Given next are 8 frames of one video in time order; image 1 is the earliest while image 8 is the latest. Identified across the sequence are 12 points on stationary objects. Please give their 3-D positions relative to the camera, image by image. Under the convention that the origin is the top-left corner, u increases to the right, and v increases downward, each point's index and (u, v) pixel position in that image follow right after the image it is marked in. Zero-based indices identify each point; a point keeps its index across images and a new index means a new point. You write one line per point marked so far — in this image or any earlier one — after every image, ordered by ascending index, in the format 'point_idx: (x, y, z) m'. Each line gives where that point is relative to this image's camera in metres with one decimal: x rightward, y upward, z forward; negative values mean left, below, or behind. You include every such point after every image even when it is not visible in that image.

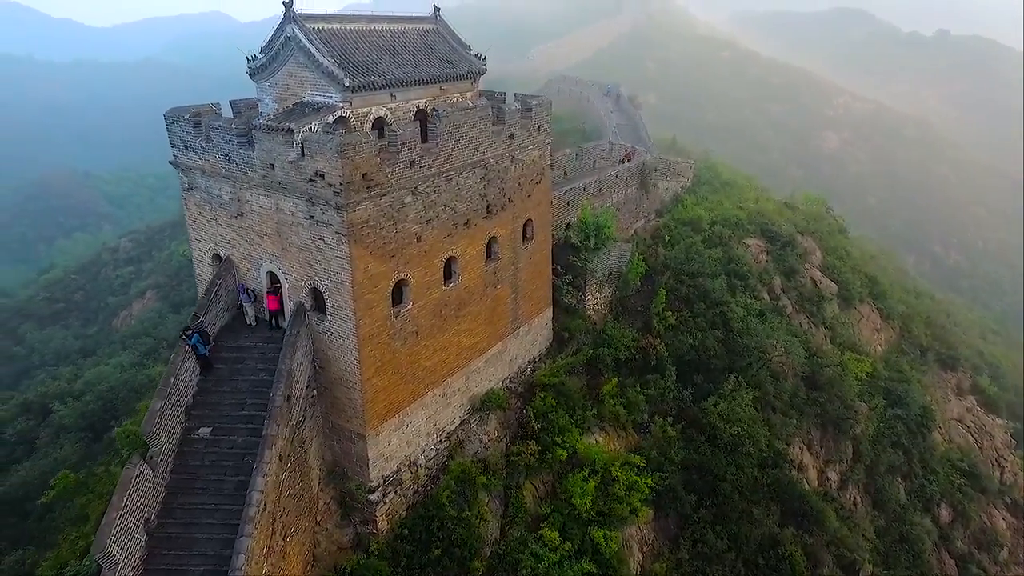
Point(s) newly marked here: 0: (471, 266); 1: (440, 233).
0: (-0.7, +0.4, +10.3) m
1: (-1.1, +0.9, +9.4) m
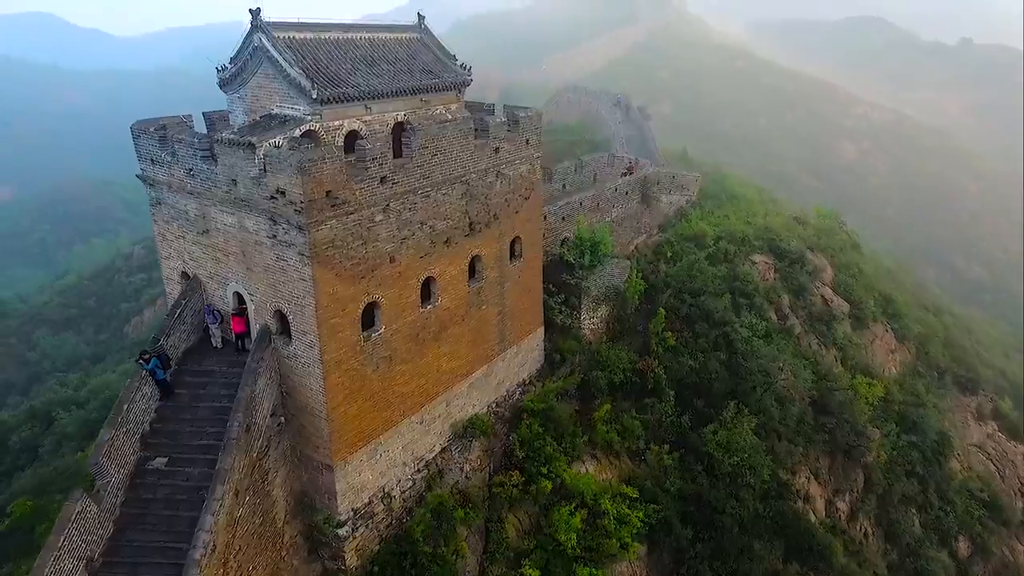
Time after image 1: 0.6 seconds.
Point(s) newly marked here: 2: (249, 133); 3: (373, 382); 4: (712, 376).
0: (-1.0, 0.0, +9.8) m
1: (-1.4, +0.5, +8.9) m
2: (-3.4, +2.0, +7.8) m
3: (-2.0, -1.4, +8.7) m
4: (+4.5, -2.0, +13.7) m
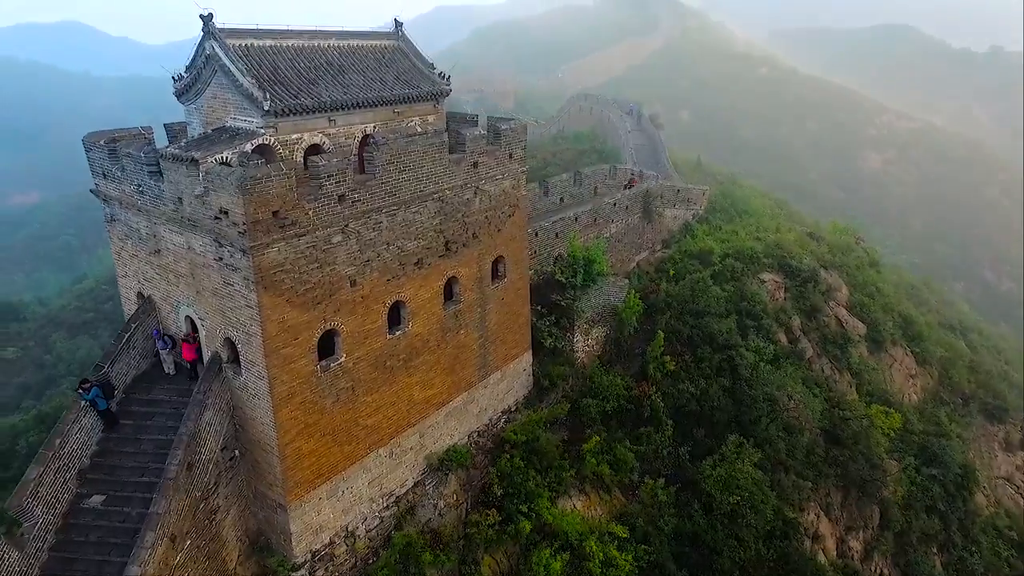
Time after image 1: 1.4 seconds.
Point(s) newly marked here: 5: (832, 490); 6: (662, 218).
0: (-1.3, -0.3, +9.1) m
1: (-1.8, +0.2, +8.3) m
2: (-3.8, +1.7, +7.2) m
3: (-2.4, -1.7, +8.1) m
4: (+4.3, -2.4, +12.8) m
5: (+7.1, -4.5, +13.5) m
6: (+4.1, +1.9, +16.6) m
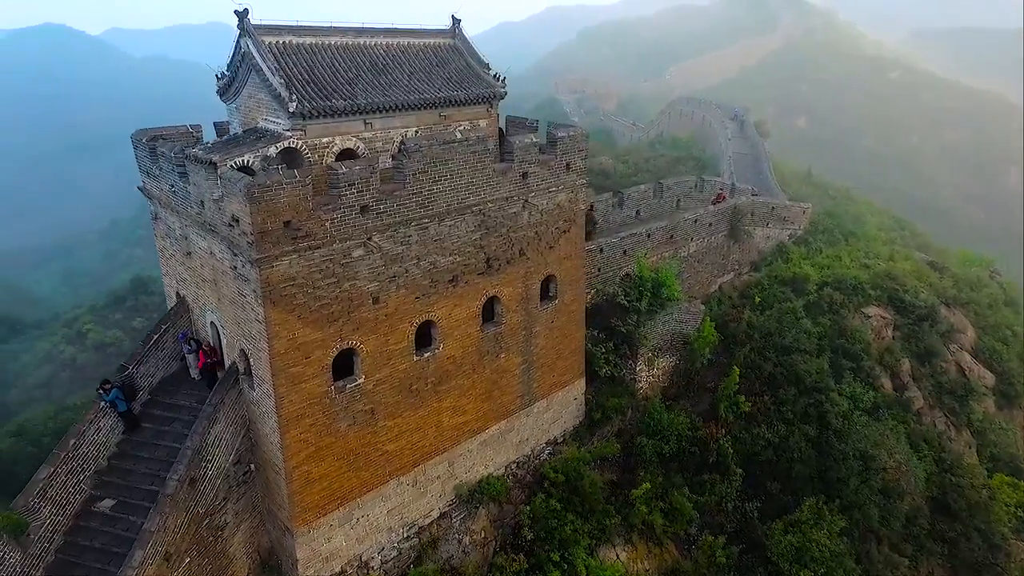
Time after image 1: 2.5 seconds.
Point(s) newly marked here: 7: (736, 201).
0: (-0.7, -0.6, +8.4) m
1: (-1.3, 0.0, +7.6) m
2: (-3.3, +1.6, +6.9) m
3: (-2.1, -1.9, +7.5) m
4: (+5.2, -3.1, +11.2) m
5: (+8.0, -5.4, +11.5) m
6: (+5.9, +1.2, +14.9) m
7: (+5.3, +2.1, +14.4) m
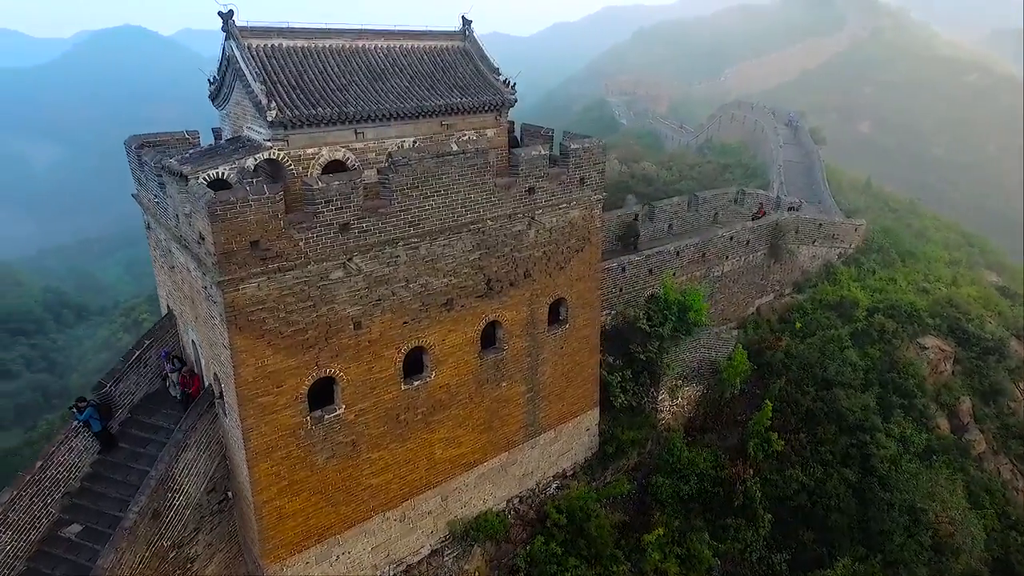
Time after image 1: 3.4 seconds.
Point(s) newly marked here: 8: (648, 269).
0: (-0.7, -0.9, +7.8) m
1: (-1.3, -0.3, +7.1) m
2: (-3.4, +1.4, +6.5) m
3: (-2.2, -2.1, +7.0) m
4: (+5.3, -3.6, +10.1) m
5: (+8.1, -5.9, +10.2) m
6: (+6.4, +0.7, +13.7) m
7: (+5.8, +1.6, +13.3) m
8: (+2.5, +0.4, +11.1) m
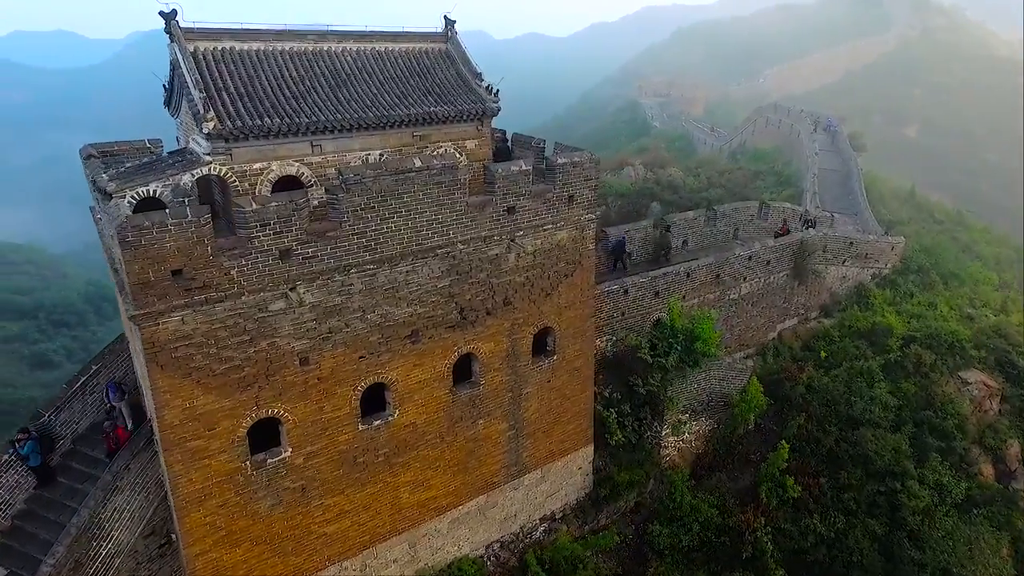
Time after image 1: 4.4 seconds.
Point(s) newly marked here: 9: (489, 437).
0: (-1.1, -1.2, +7.0) m
1: (-1.6, -0.6, +6.3) m
2: (-3.7, +1.1, +5.9) m
3: (-2.5, -2.4, +6.3) m
4: (+5.1, -4.1, +9.0) m
5: (+7.8, -6.5, +8.9) m
6: (+6.5, +0.2, +12.6) m
7: (+5.9, +1.1, +12.1) m
8: (+2.4, 0.0, +10.1) m
9: (-0.3, -1.9, +7.8) m
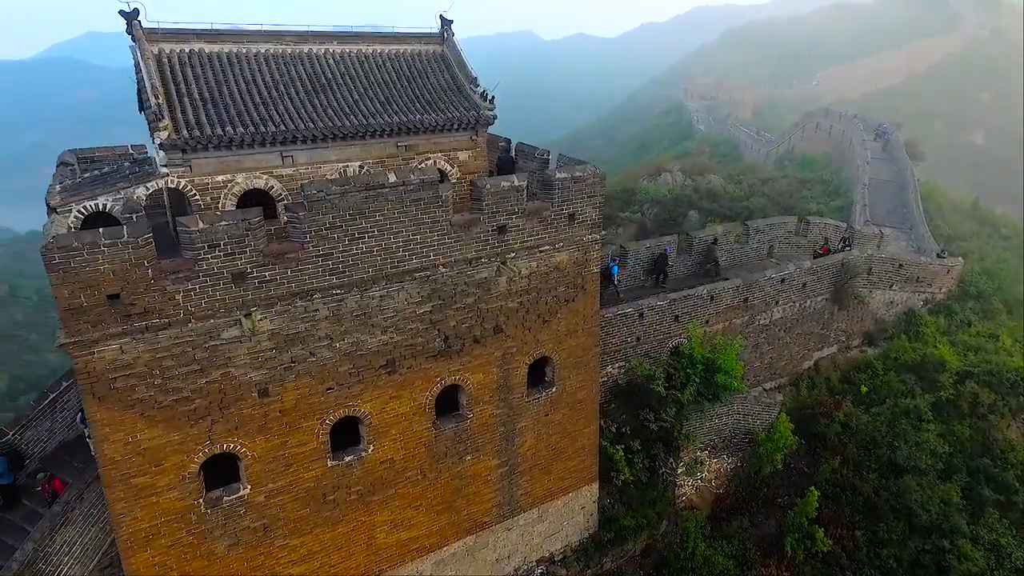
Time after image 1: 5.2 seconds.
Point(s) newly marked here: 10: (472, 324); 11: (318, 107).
0: (-1.2, -1.5, +6.4) m
1: (-1.8, -0.9, +5.8) m
2: (-3.8, +0.9, +5.5) m
3: (-2.8, -2.6, +5.8) m
4: (+5.0, -4.5, +8.0) m
5: (+7.6, -7.0, +7.7) m
6: (+6.7, -0.2, +11.4) m
7: (+6.1, +0.6, +11.1) m
8: (+2.5, -0.4, +9.3) m
9: (-0.4, -2.2, +7.1) m
10: (-0.4, -0.4, +6.4) m
11: (-1.9, +1.8, +6.0) m
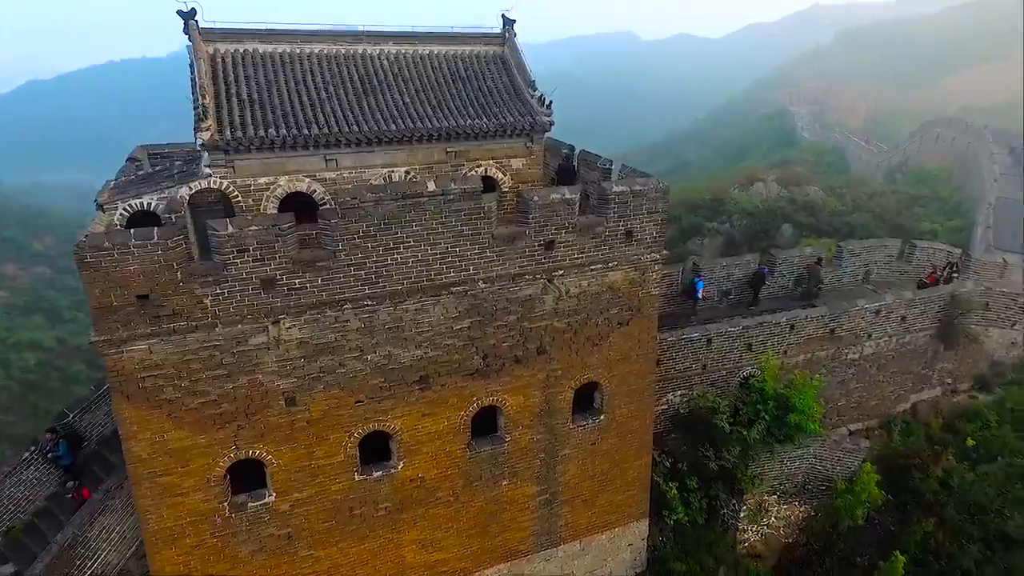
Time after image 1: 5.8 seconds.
0: (-0.8, -1.6, +6.1) m
1: (-1.5, -1.0, +5.6) m
2: (-3.4, +1.0, +5.5) m
3: (-2.5, -2.7, +5.8) m
4: (+5.3, -5.0, +6.8) m
5: (+7.7, -7.6, +6.2) m
6: (+7.8, -0.9, +10.0) m
7: (+7.2, 0.0, +9.7) m
8: (+3.3, -0.8, +8.4) m
9: (0.0, -2.4, +6.7) m
10: (0.0, -0.5, +6.0) m
11: (-1.4, +1.7, +5.8) m
